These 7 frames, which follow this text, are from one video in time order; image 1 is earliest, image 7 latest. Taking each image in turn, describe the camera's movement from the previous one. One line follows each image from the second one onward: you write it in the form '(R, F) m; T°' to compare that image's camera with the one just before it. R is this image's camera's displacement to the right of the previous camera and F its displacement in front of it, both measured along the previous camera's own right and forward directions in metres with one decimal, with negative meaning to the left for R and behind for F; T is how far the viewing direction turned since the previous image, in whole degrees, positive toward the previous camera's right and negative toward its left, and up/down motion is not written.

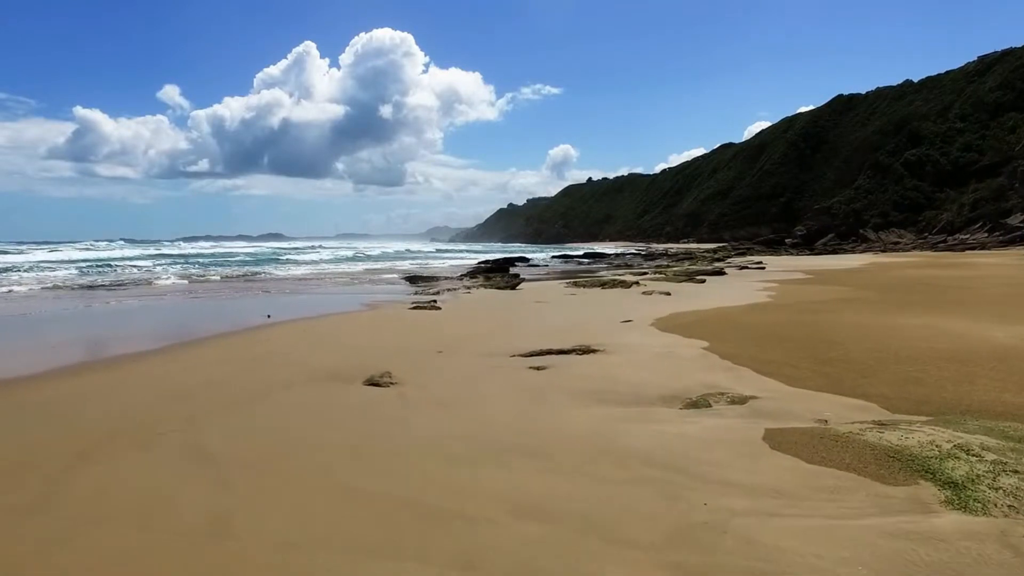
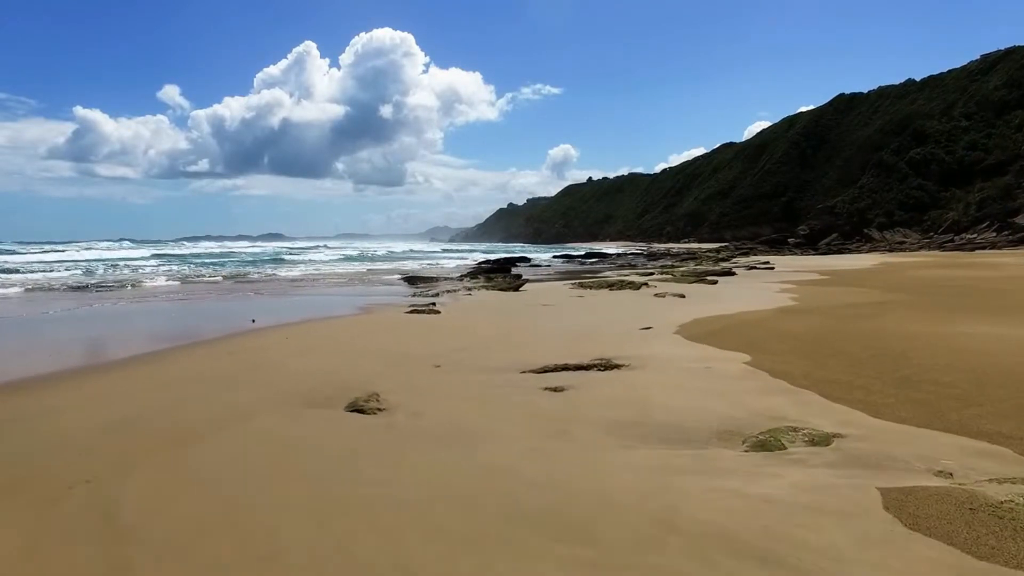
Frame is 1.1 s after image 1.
(-0.1, +1.2) m; 0°
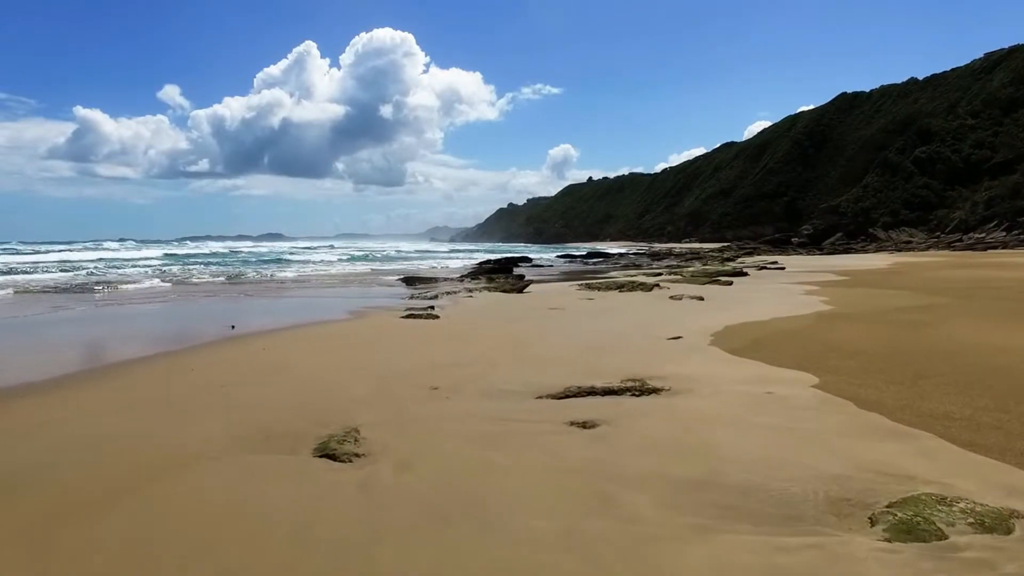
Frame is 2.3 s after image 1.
(-0.1, +1.4) m; 0°
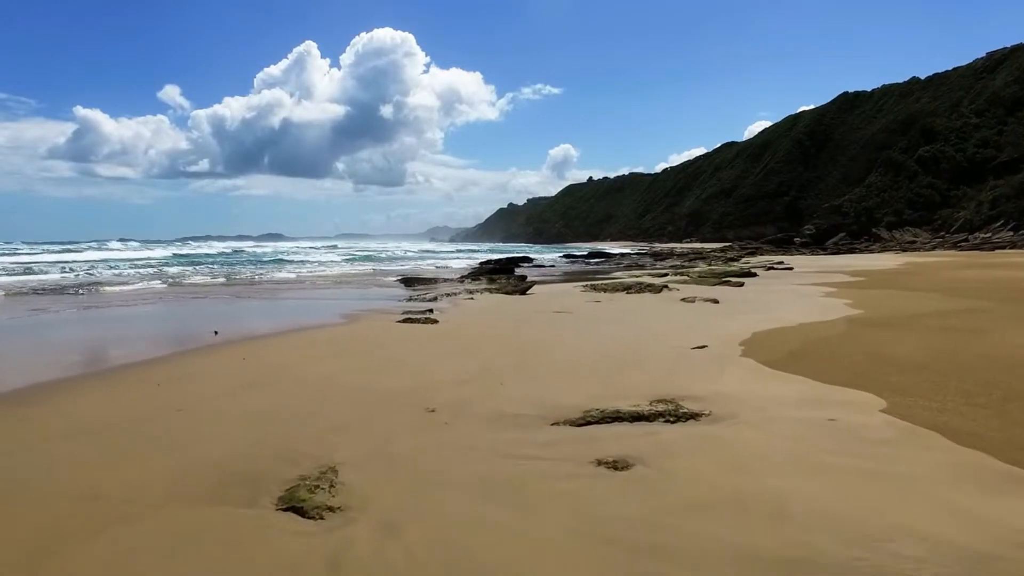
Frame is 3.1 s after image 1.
(-0.1, +1.0) m; 0°
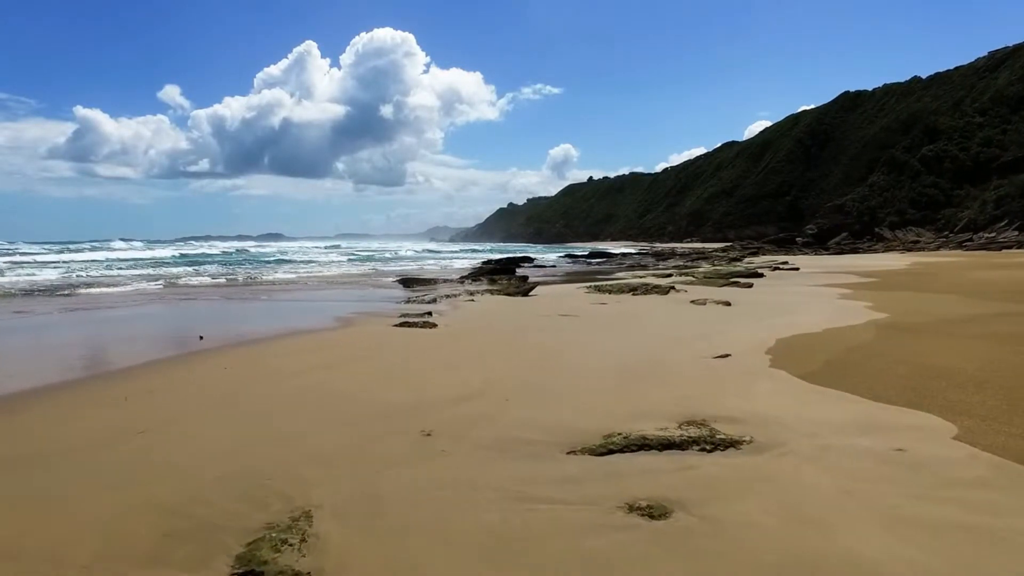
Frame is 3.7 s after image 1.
(-0.1, +0.7) m; 0°
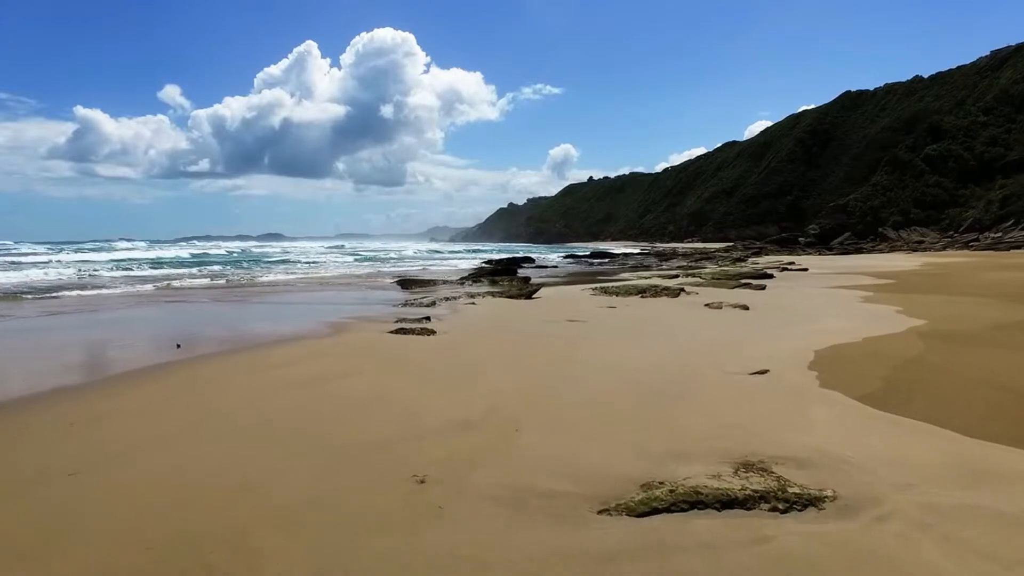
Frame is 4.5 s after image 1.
(-0.1, +1.0) m; 0°
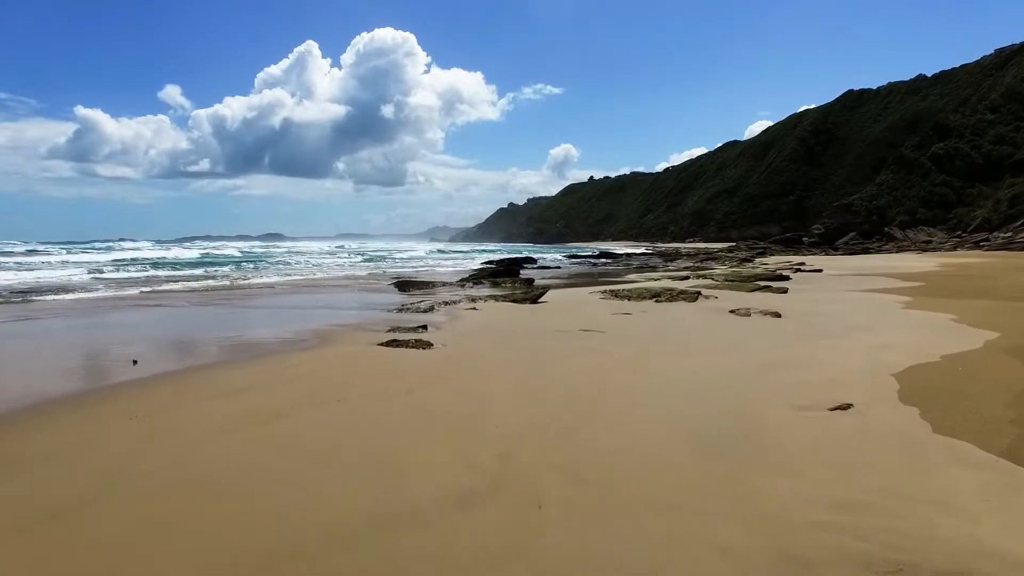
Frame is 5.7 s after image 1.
(-0.1, +1.5) m; 0°
